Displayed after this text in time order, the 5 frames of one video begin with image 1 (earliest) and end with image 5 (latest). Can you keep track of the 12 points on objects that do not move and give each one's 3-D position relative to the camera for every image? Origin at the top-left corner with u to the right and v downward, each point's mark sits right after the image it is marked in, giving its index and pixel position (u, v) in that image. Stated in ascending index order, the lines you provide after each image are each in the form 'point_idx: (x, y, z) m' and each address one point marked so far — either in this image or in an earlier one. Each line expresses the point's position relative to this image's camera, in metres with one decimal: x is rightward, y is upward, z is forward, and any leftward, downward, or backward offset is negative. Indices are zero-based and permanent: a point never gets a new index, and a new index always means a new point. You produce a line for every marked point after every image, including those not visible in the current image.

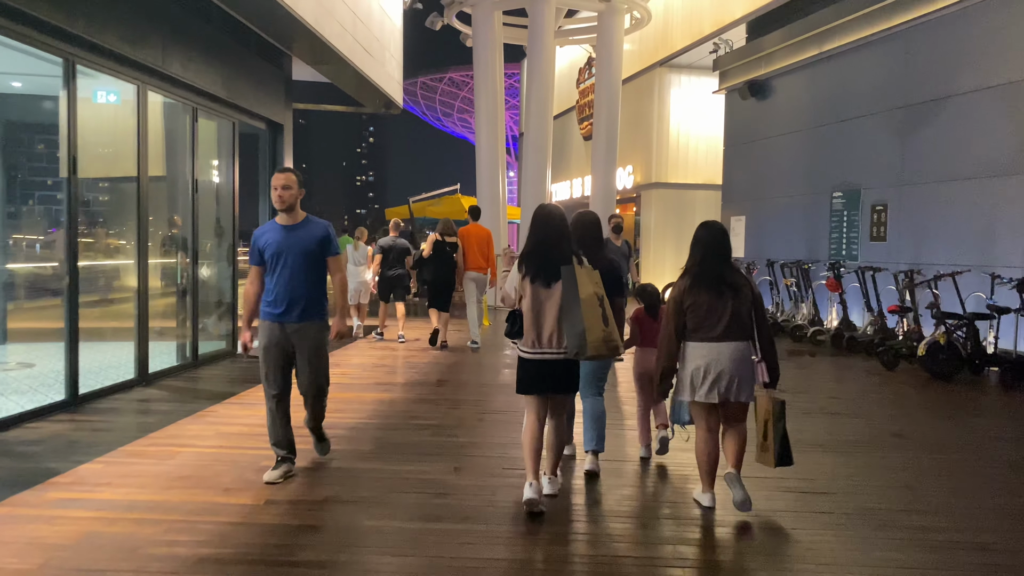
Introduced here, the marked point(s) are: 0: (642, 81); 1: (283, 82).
0: (+2.9, +4.6, +18.6) m
1: (-2.7, +2.4, +9.8) m
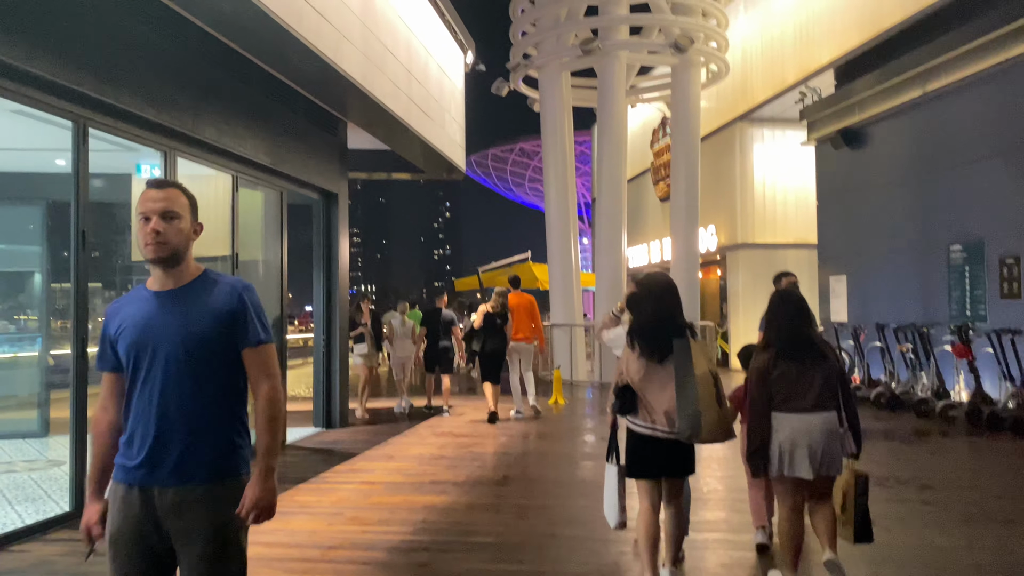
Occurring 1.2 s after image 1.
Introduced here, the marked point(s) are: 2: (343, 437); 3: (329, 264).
0: (+4.5, +3.2, +17.6) m
1: (-1.9, +1.5, +9.2) m
2: (-1.7, -1.5, +8.2) m
3: (-2.0, +0.3, +9.0) m
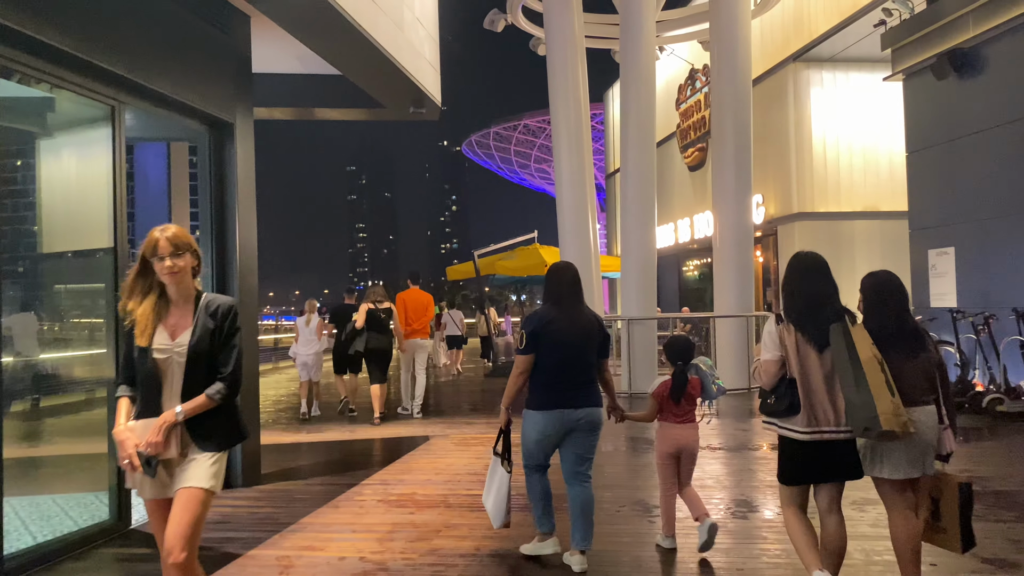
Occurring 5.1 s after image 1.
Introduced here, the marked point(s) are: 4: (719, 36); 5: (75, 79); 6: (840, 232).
0: (+4.5, +3.5, +14.4) m
1: (-2.0, +1.7, +6.1) m
2: (-1.7, -1.3, +5.1) m
3: (-2.0, +0.4, +5.9) m
4: (+2.9, +3.5, +11.5) m
5: (-2.3, +1.1, +4.9) m
6: (+5.3, +0.9, +13.5) m
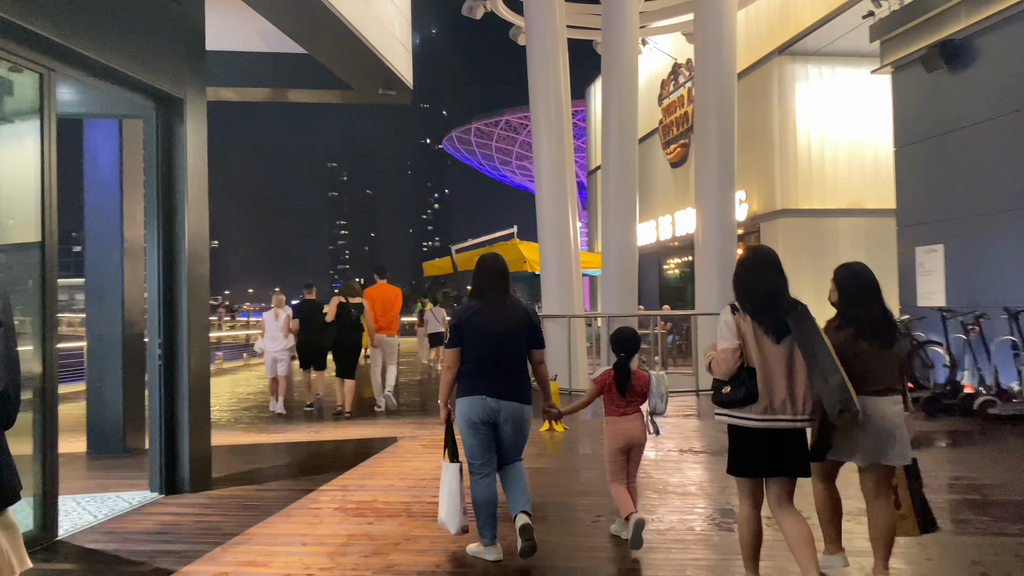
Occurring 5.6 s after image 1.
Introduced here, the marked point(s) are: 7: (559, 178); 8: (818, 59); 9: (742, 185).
0: (+4.1, +3.5, +14.1) m
1: (-2.2, +1.7, +5.6) m
2: (-1.8, -1.3, +4.6) m
3: (-2.2, +0.4, +5.4) m
4: (+2.6, +3.5, +11.2) m
5: (-2.5, +1.2, +4.5) m
6: (+5.0, +0.9, +13.2) m
7: (+0.6, +1.5, +11.1) m
8: (+4.9, +3.7, +13.3) m
9: (+4.0, +1.8, +14.7) m
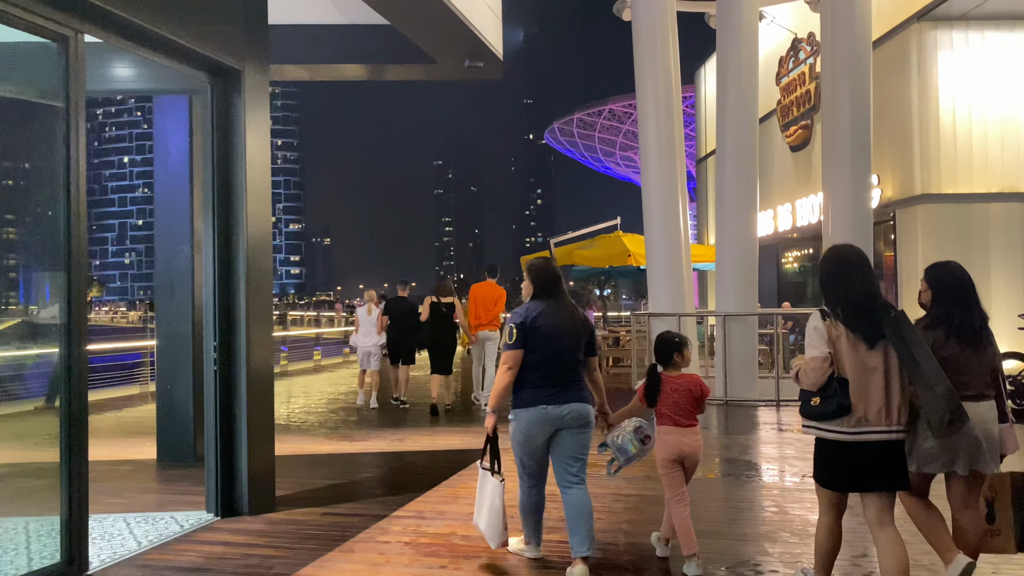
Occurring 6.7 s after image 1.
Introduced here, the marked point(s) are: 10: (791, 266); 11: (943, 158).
0: (+5.7, +3.6, +12.6) m
1: (-1.6, +1.8, +5.0) m
2: (-1.4, -1.3, +4.0) m
3: (-1.6, +0.5, +4.9) m
4: (+3.9, +3.6, +9.9) m
5: (-2.0, +1.2, +3.9) m
6: (+6.5, +1.0, +11.7) m
7: (+1.9, +1.5, +10.1) m
8: (+6.4, +3.7, +11.8) m
9: (+5.7, +1.9, +13.2) m
10: (+5.7, +0.4, +16.8) m
11: (+6.1, +1.8, +11.7) m
